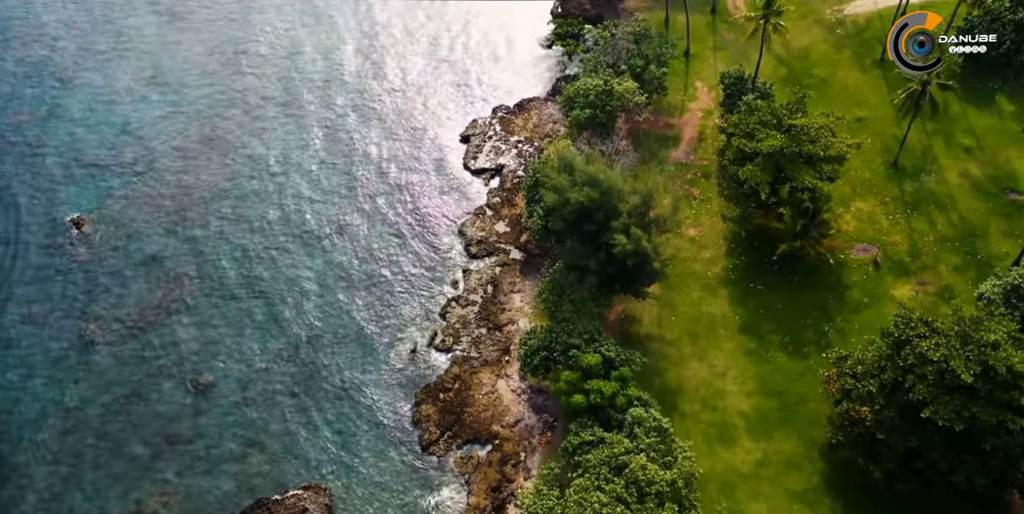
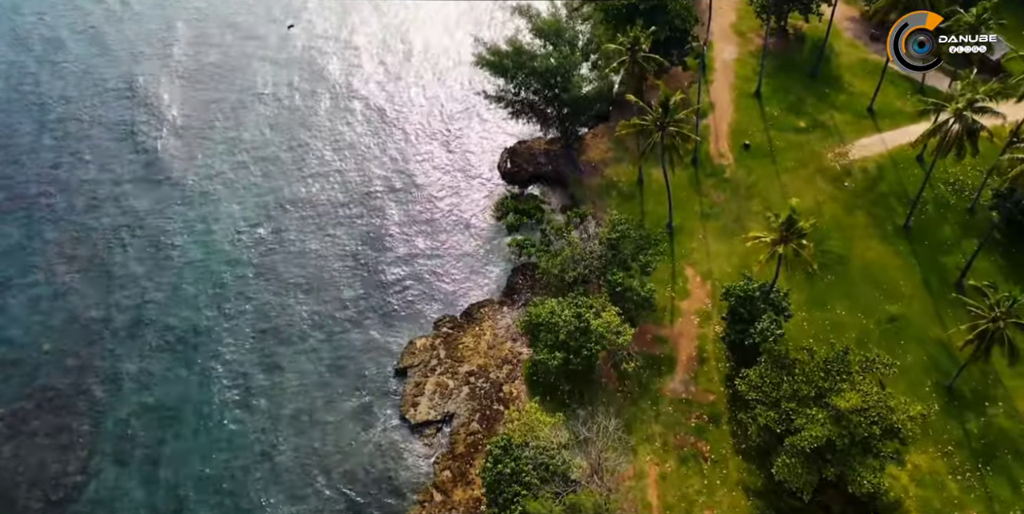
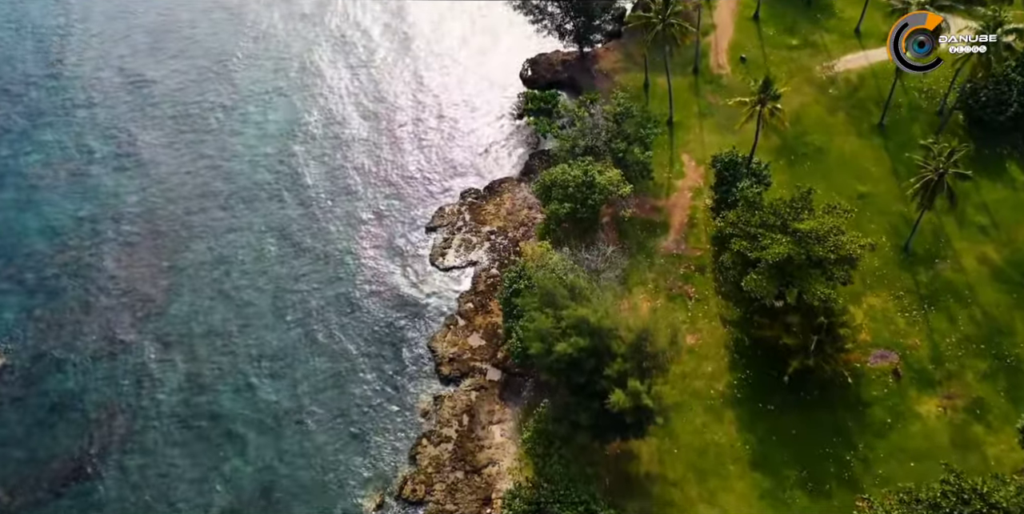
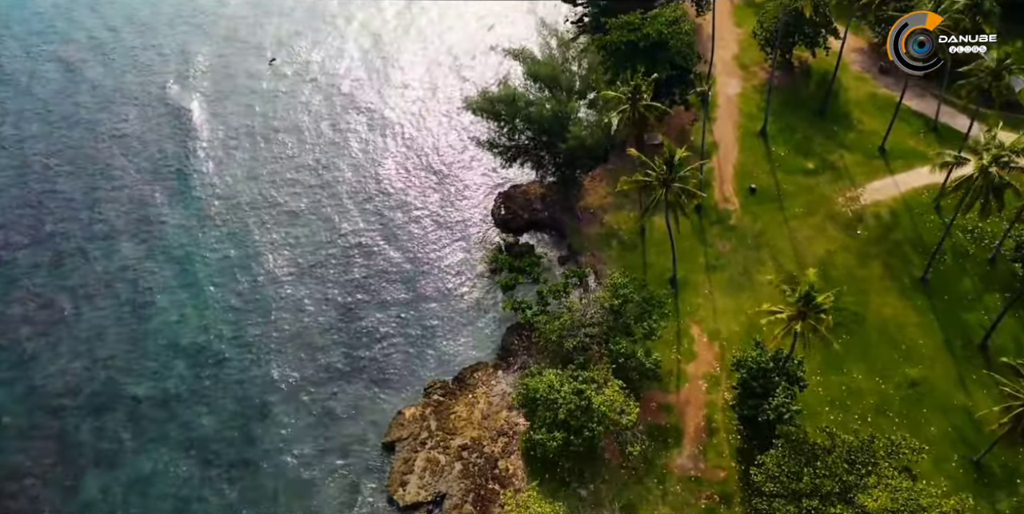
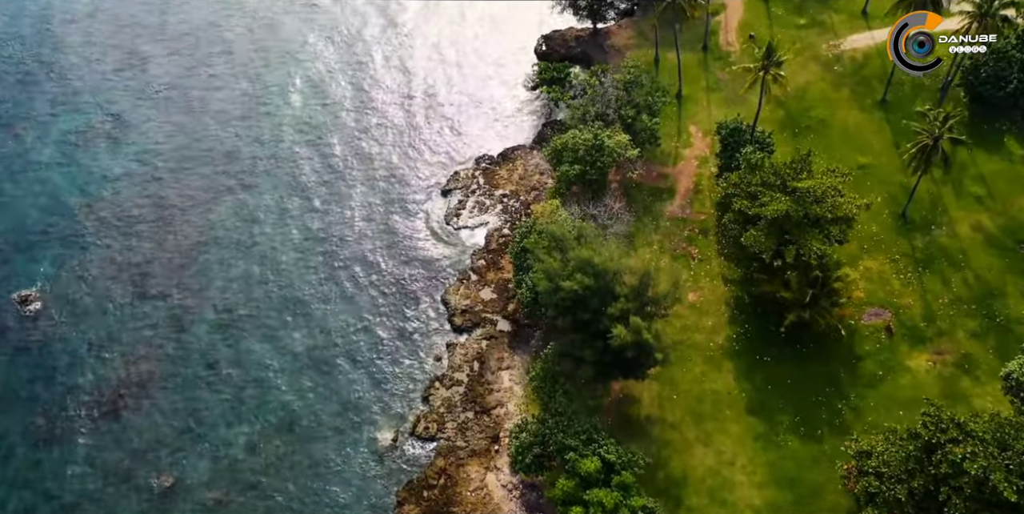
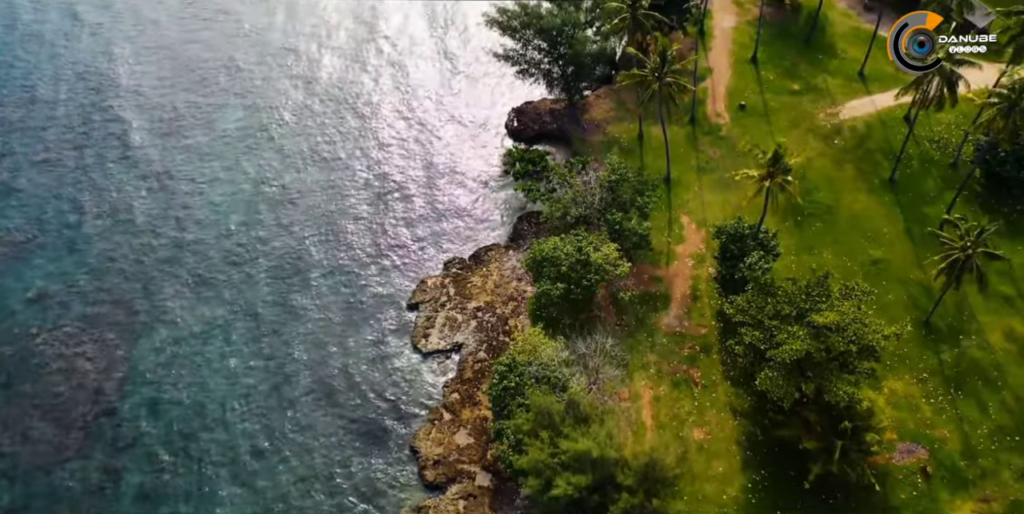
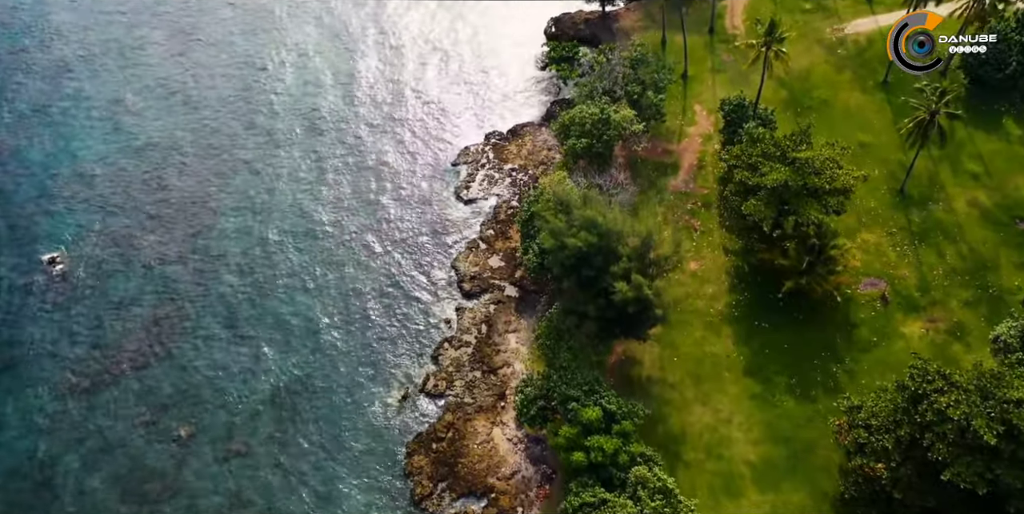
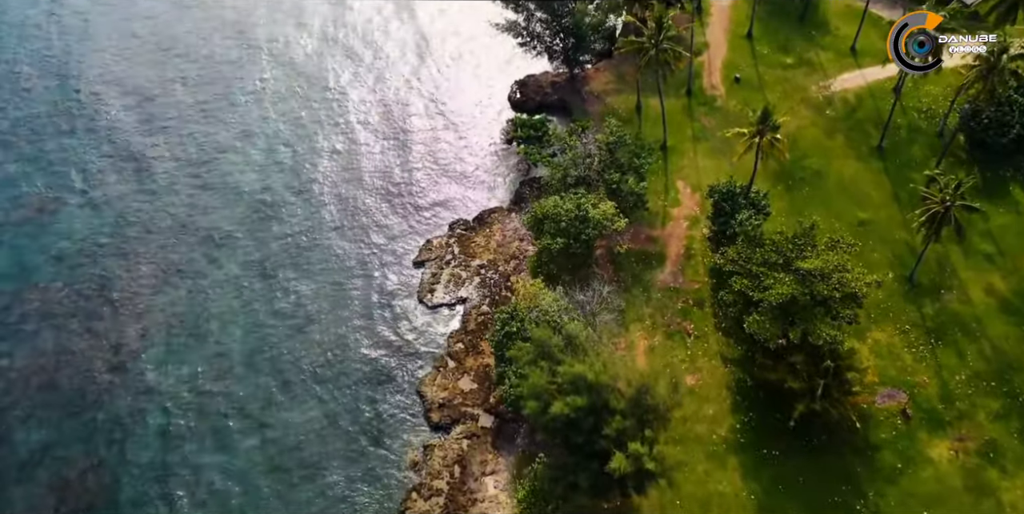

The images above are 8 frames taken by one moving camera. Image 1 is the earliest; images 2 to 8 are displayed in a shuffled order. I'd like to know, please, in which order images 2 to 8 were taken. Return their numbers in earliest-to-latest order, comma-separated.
7, 5, 3, 8, 6, 2, 4
